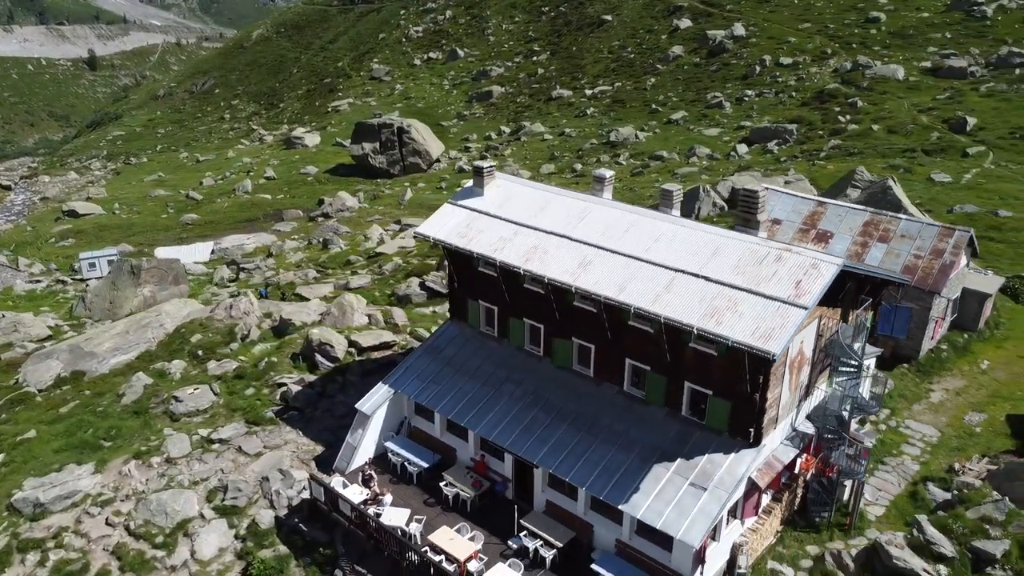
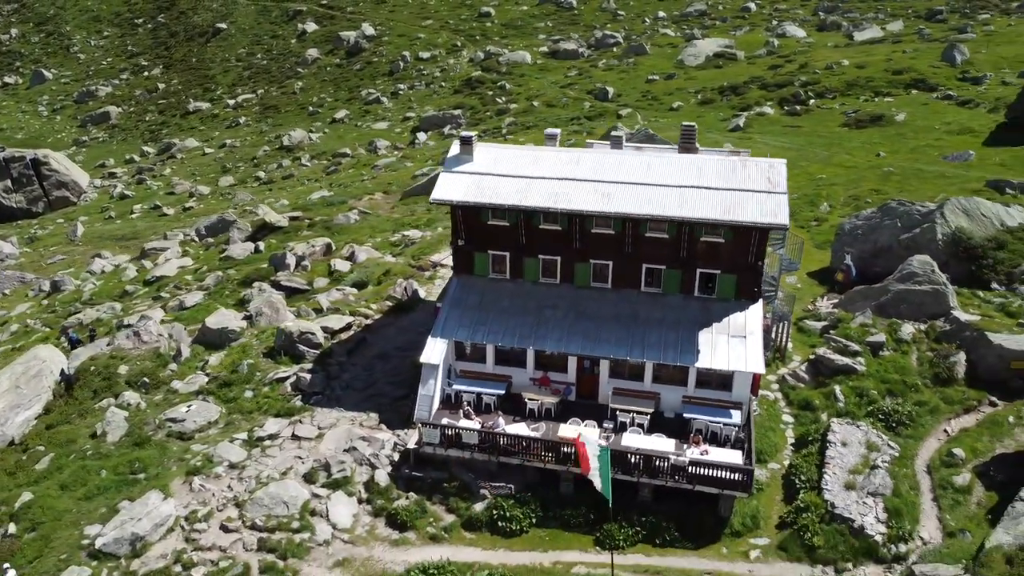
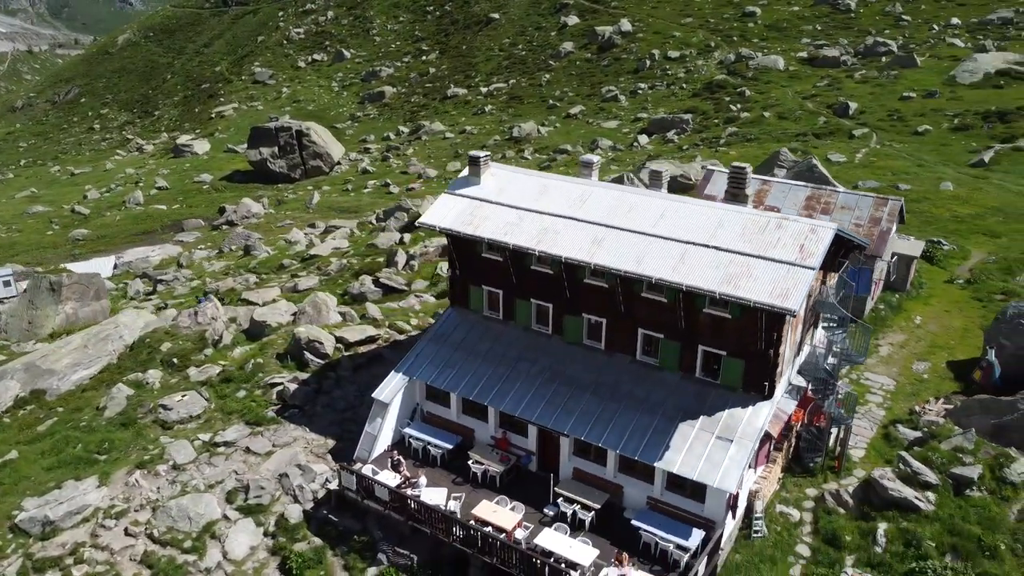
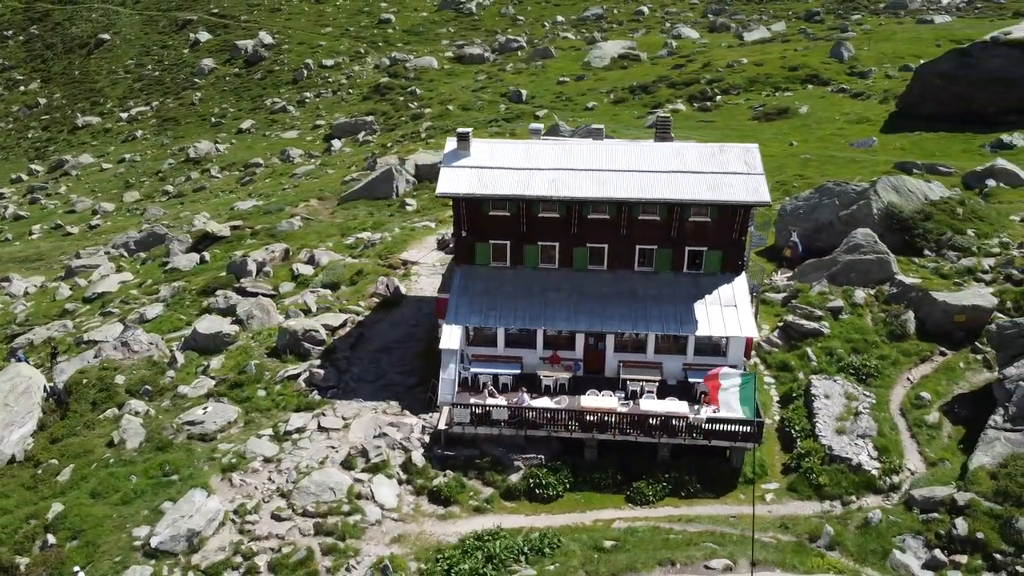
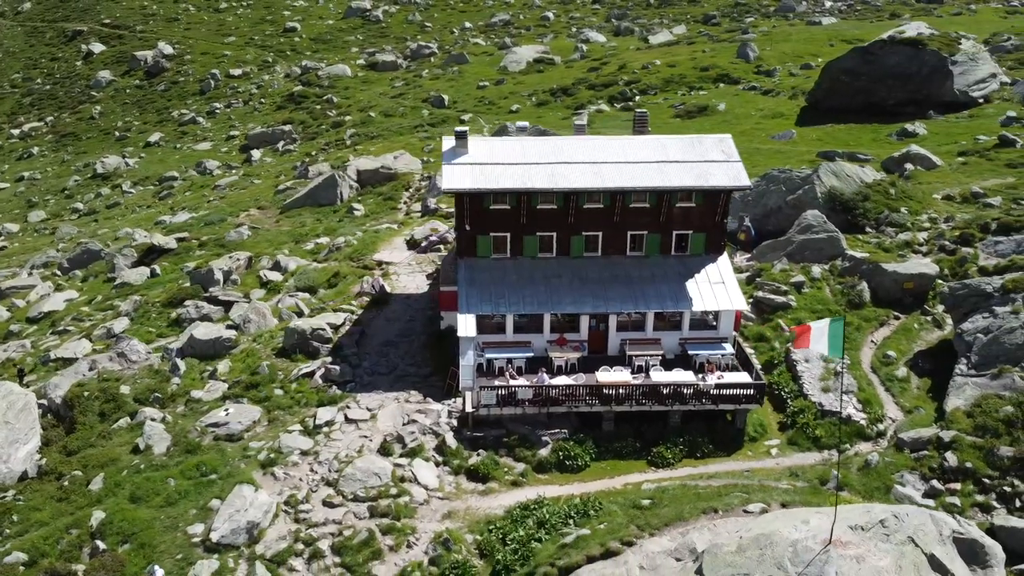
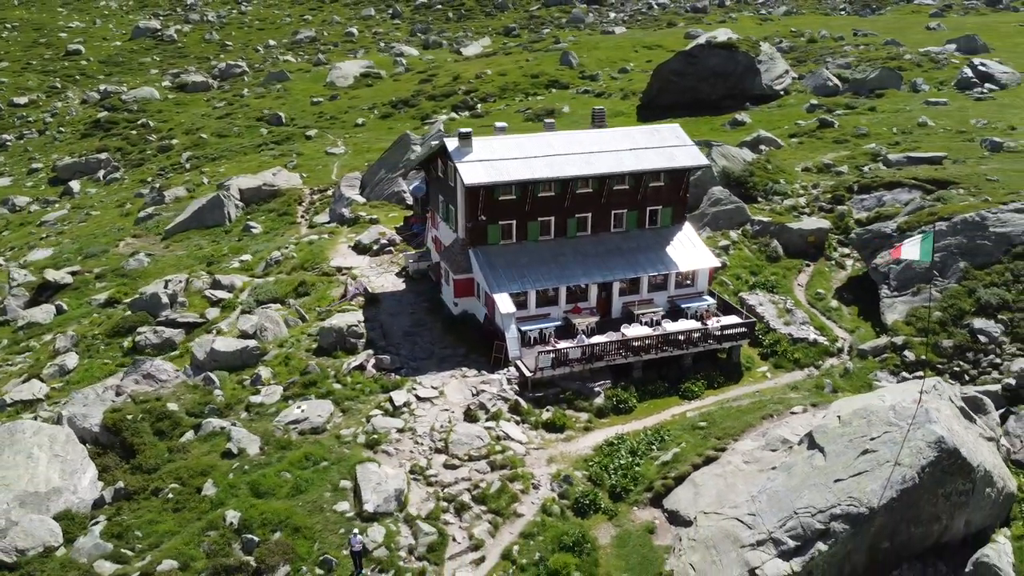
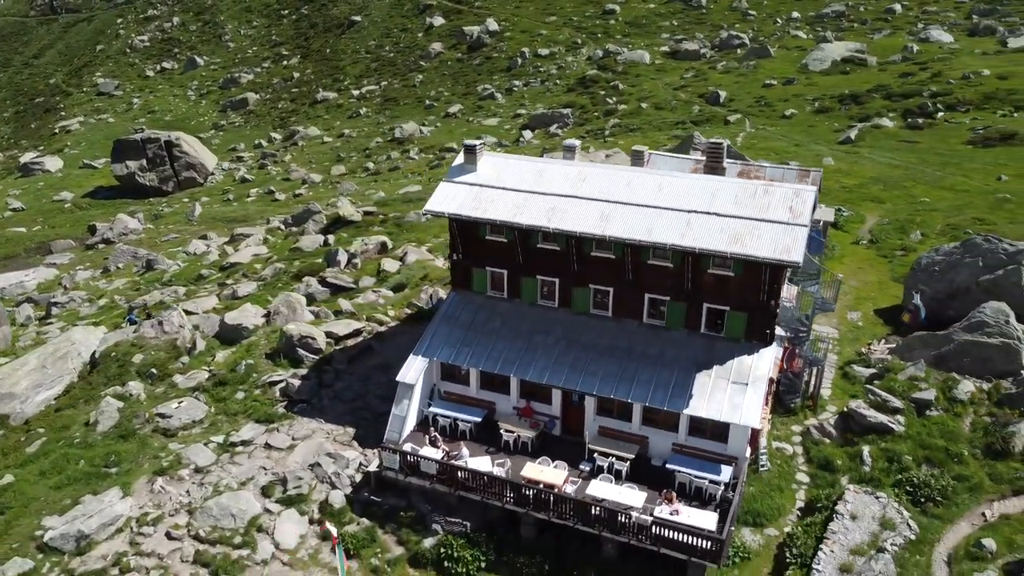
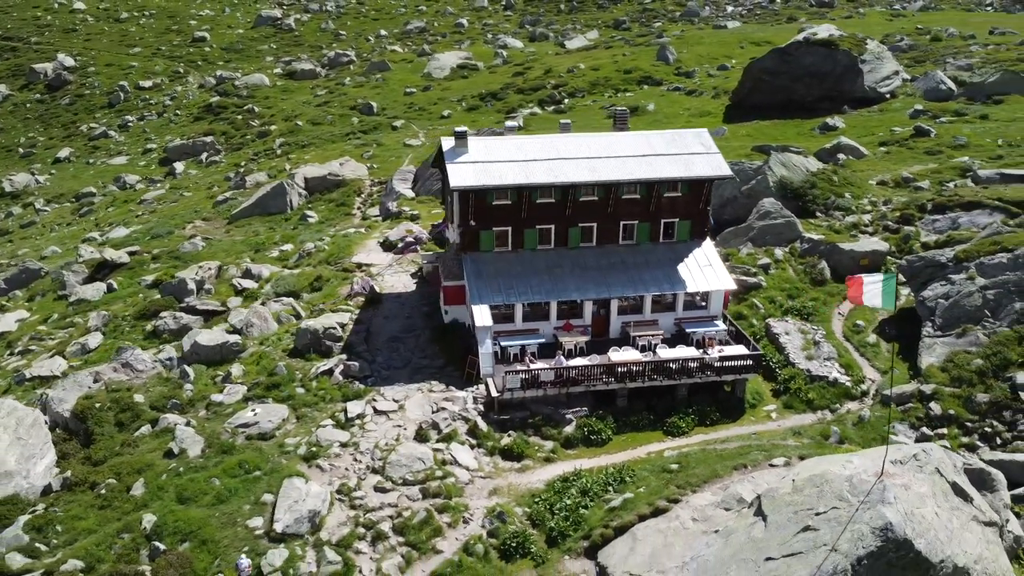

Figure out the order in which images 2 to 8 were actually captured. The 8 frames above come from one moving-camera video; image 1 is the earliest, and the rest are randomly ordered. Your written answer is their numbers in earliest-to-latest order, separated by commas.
3, 7, 2, 4, 5, 8, 6
